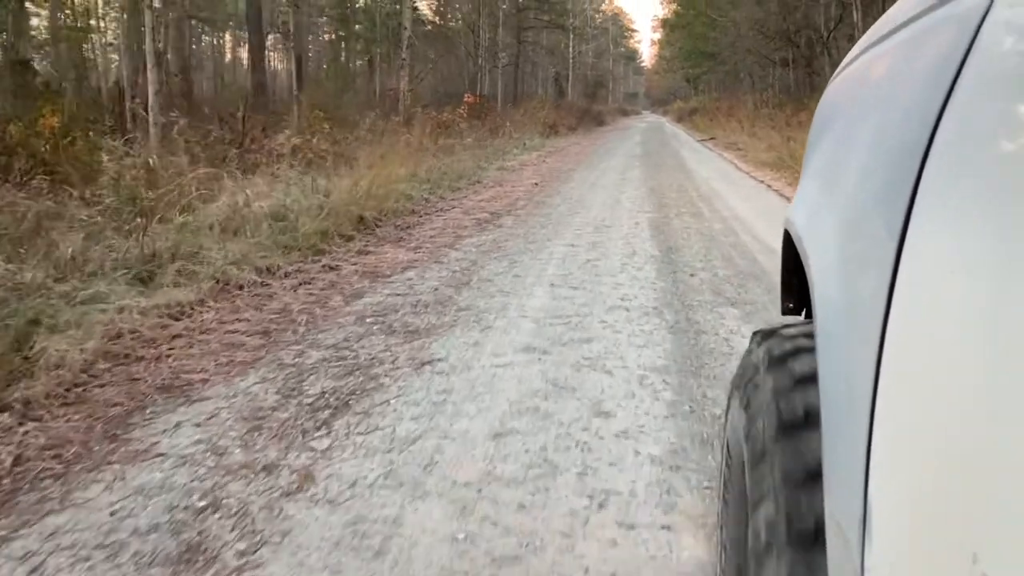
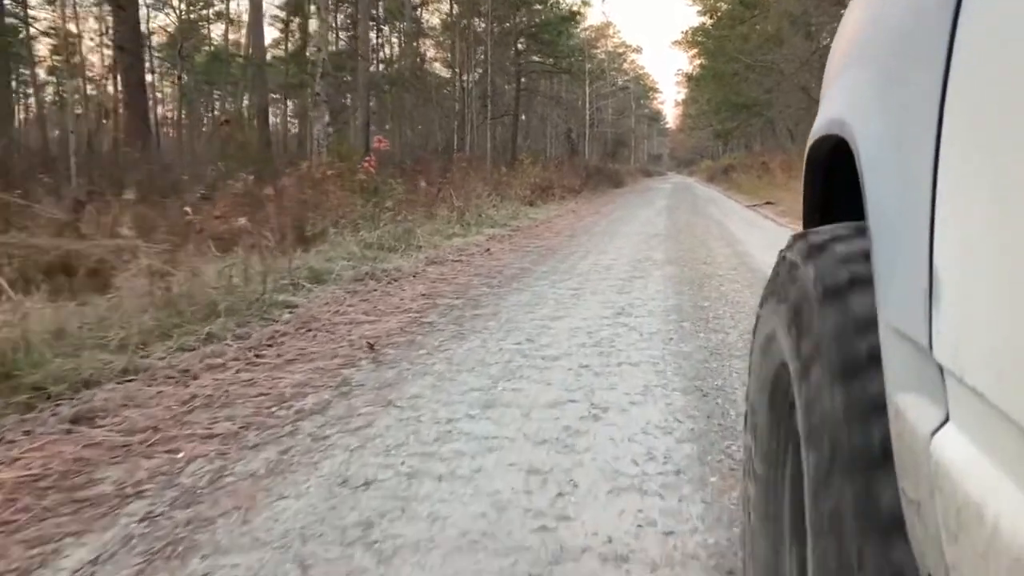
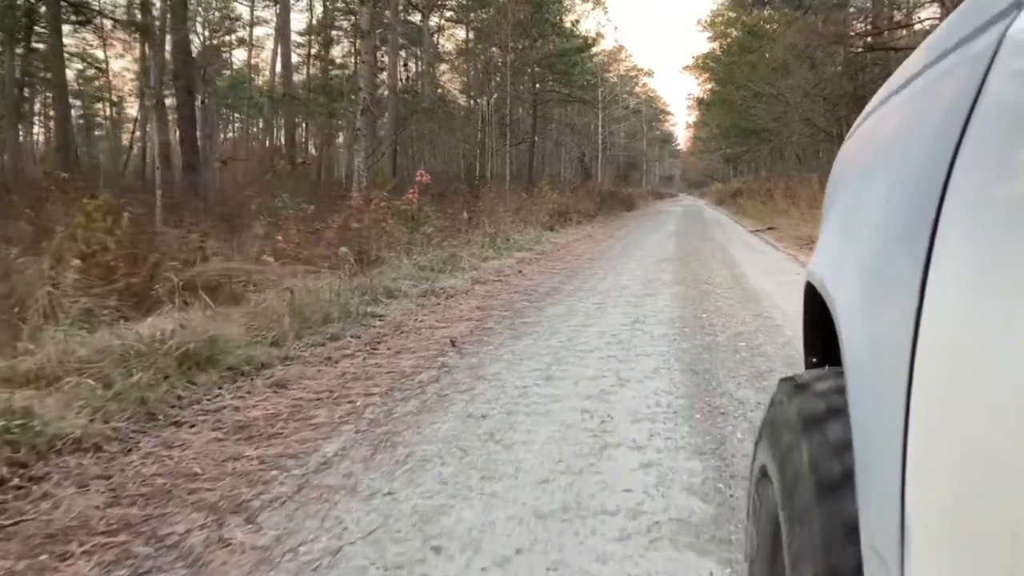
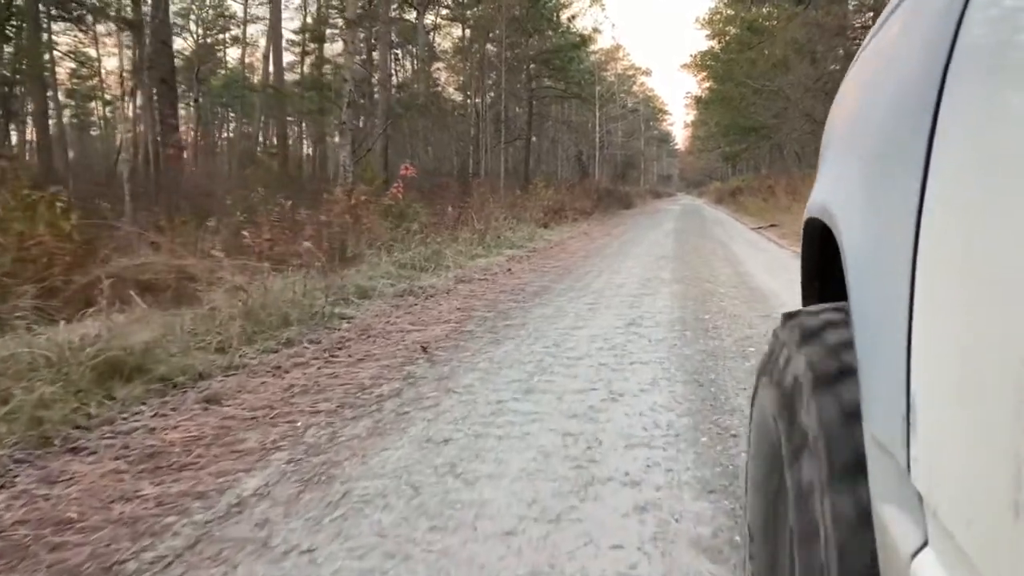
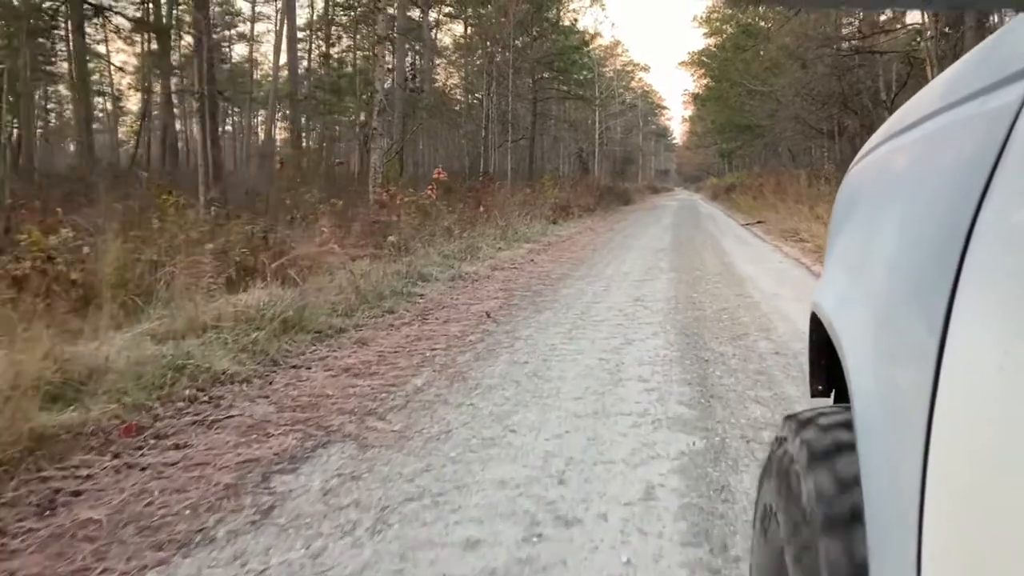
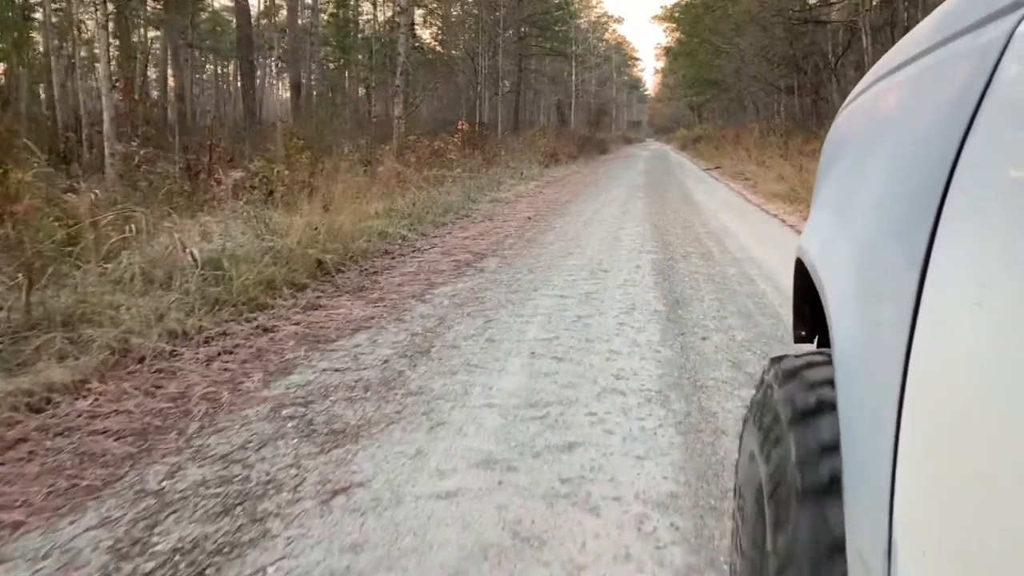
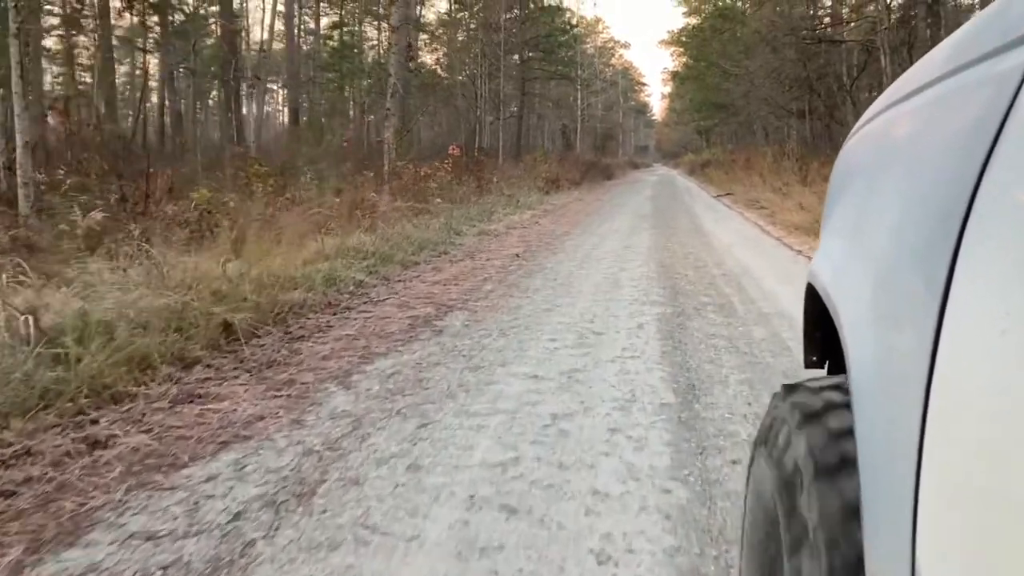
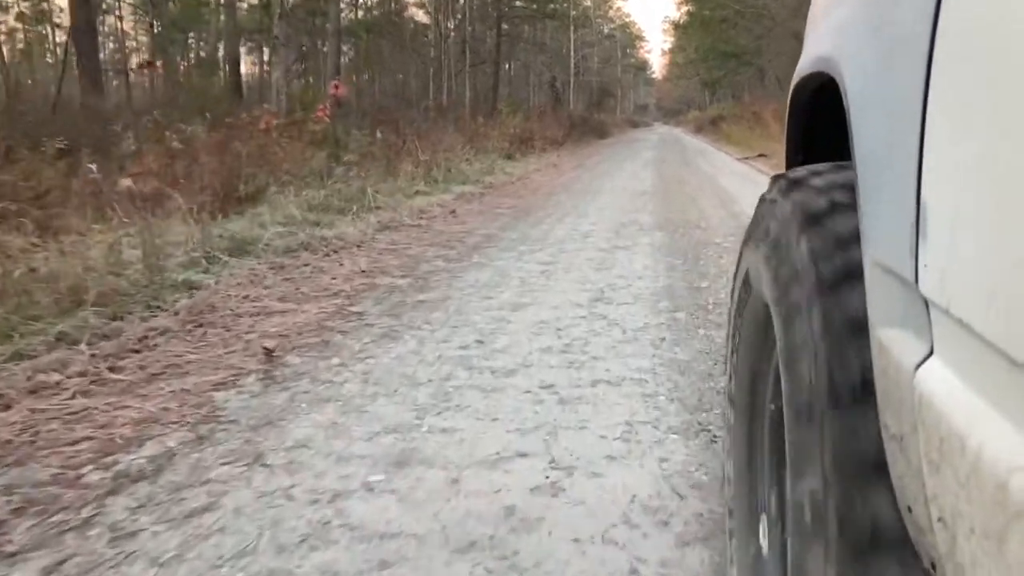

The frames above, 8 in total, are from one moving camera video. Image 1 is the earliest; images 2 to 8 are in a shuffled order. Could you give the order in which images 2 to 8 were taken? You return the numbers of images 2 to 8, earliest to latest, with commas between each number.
6, 7, 5, 3, 4, 2, 8
